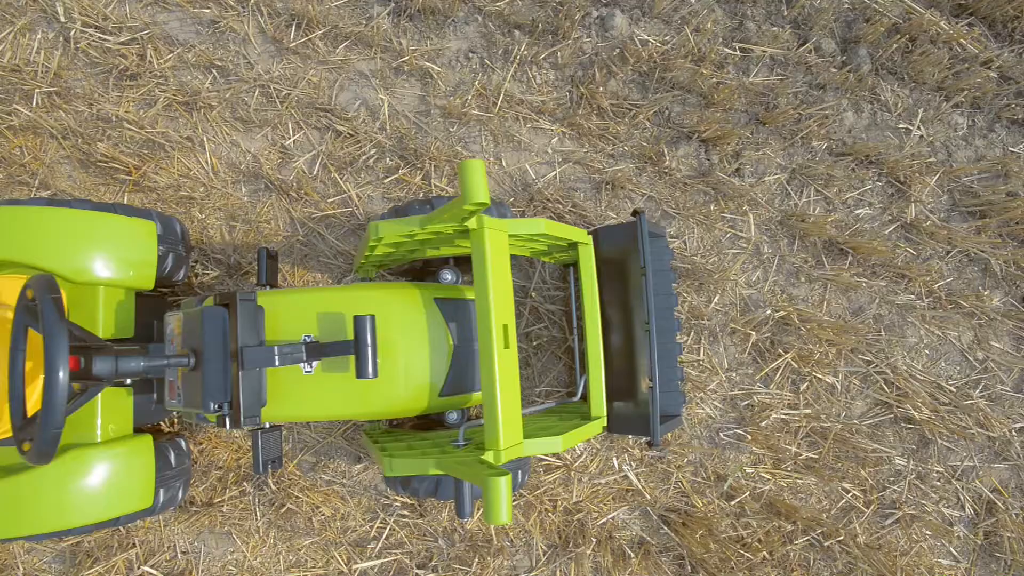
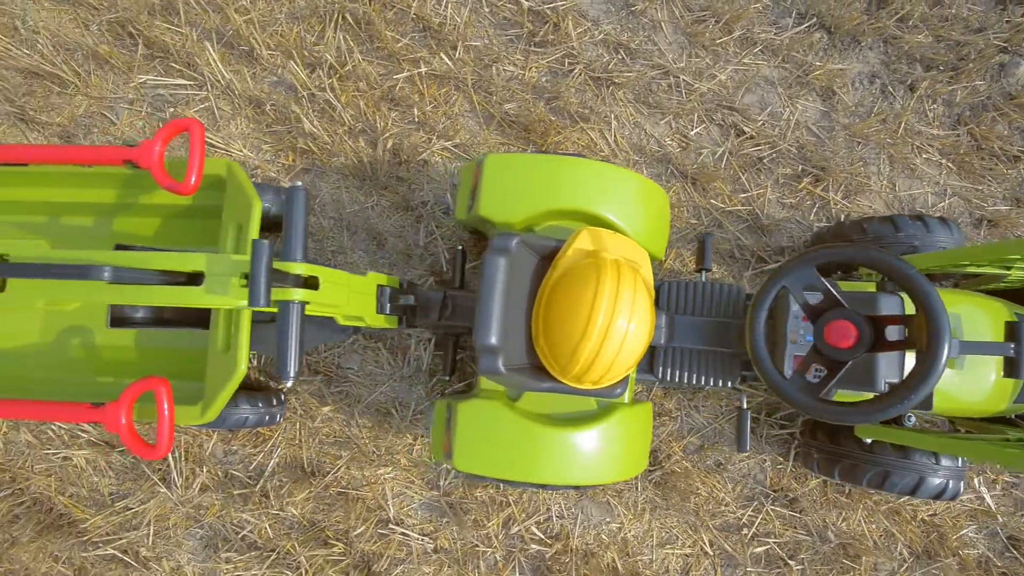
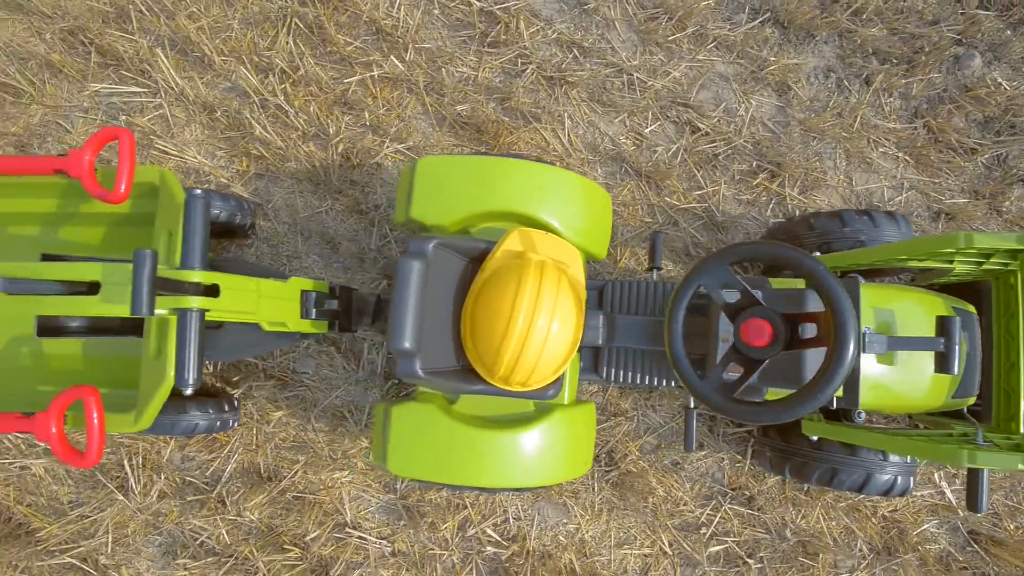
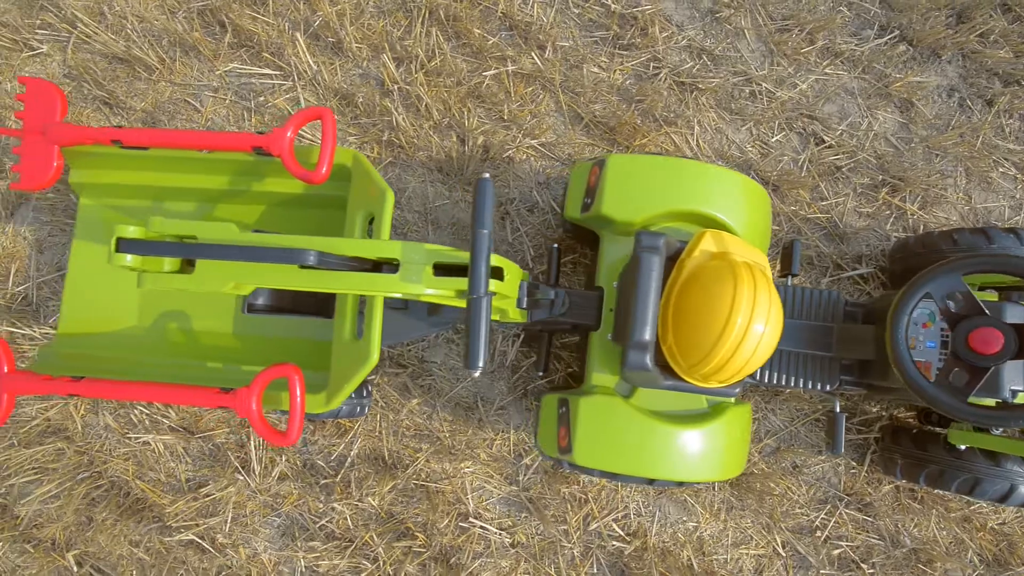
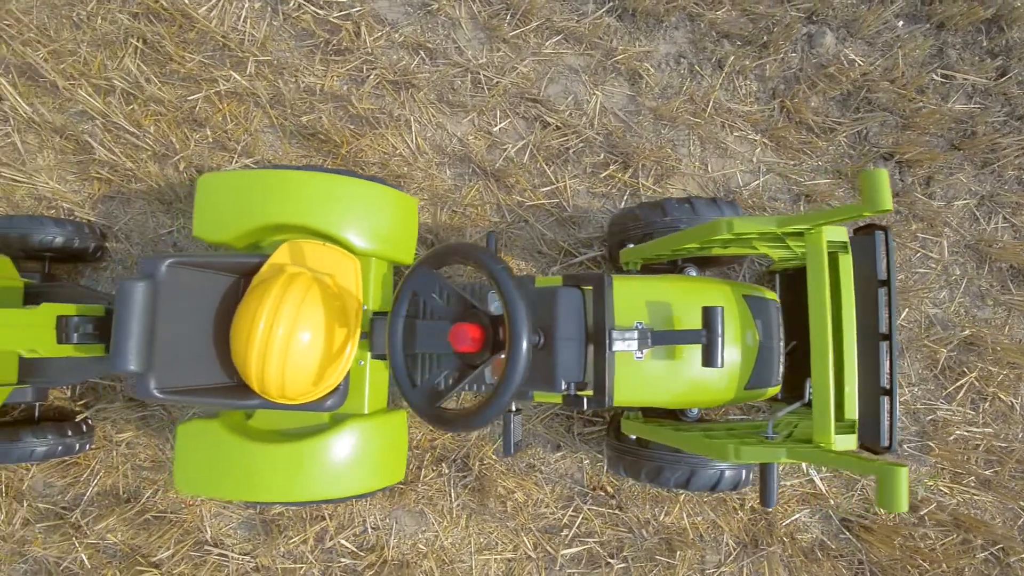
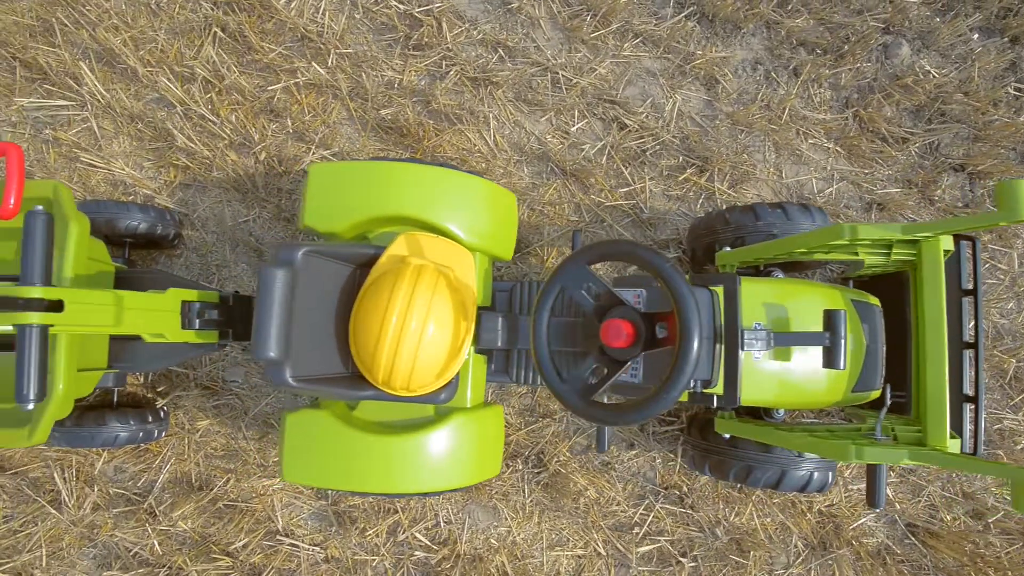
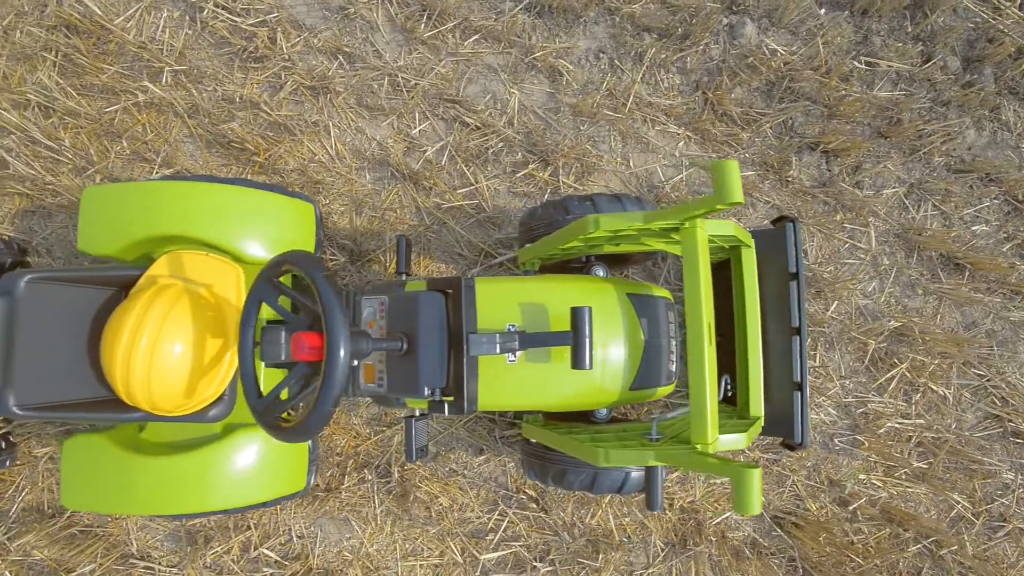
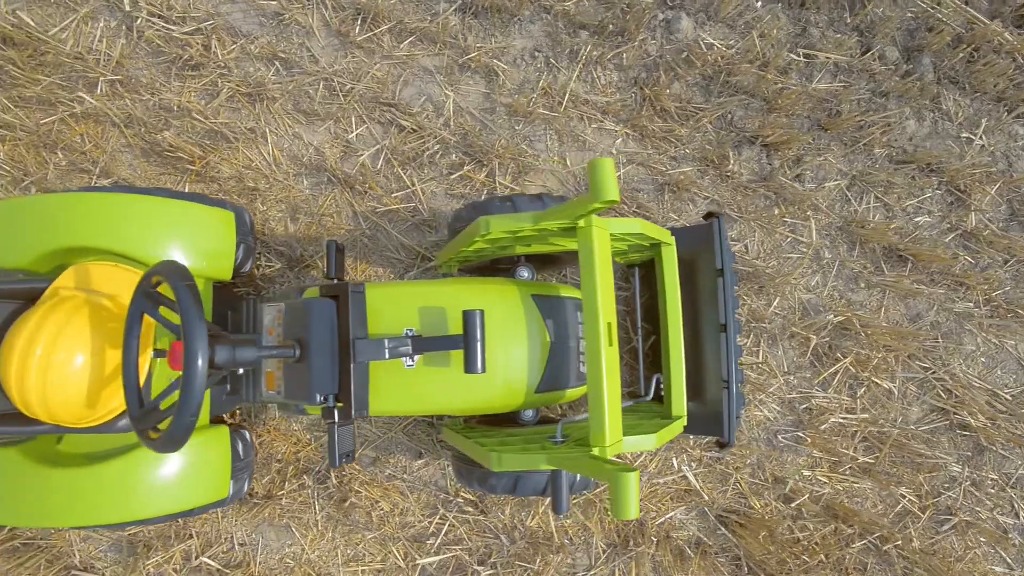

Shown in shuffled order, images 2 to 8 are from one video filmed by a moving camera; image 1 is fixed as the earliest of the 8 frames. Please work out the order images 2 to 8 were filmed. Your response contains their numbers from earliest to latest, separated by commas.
8, 7, 5, 6, 3, 2, 4
